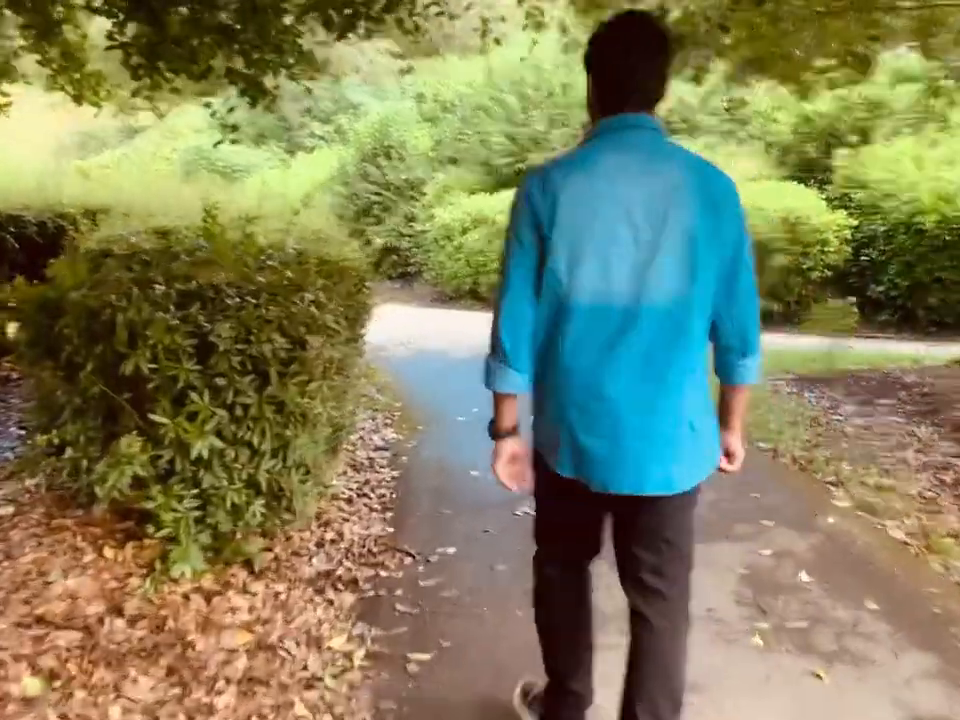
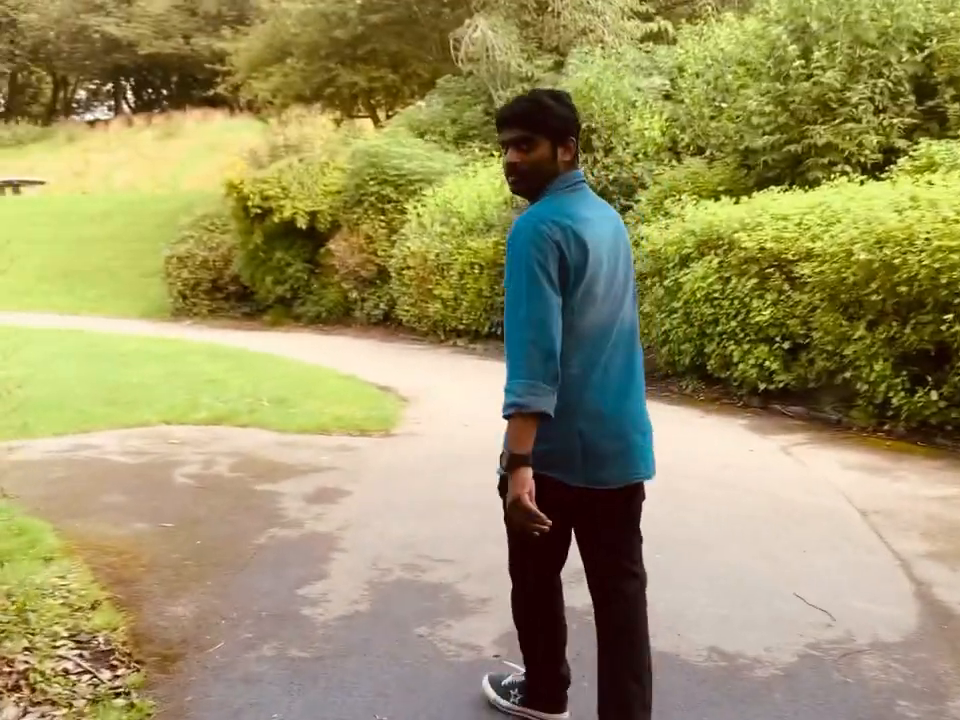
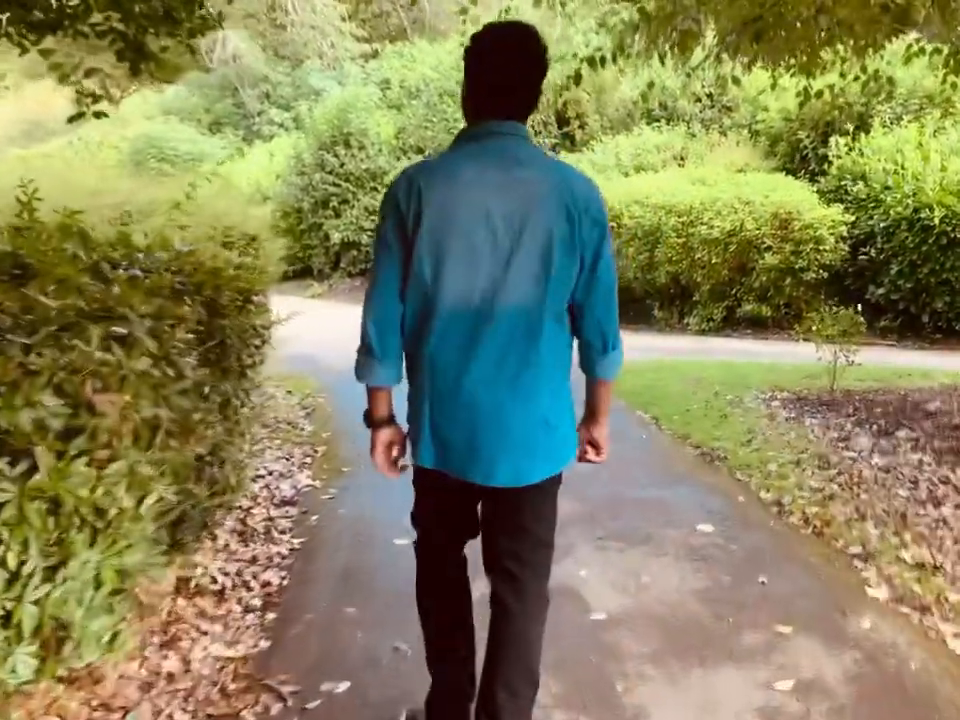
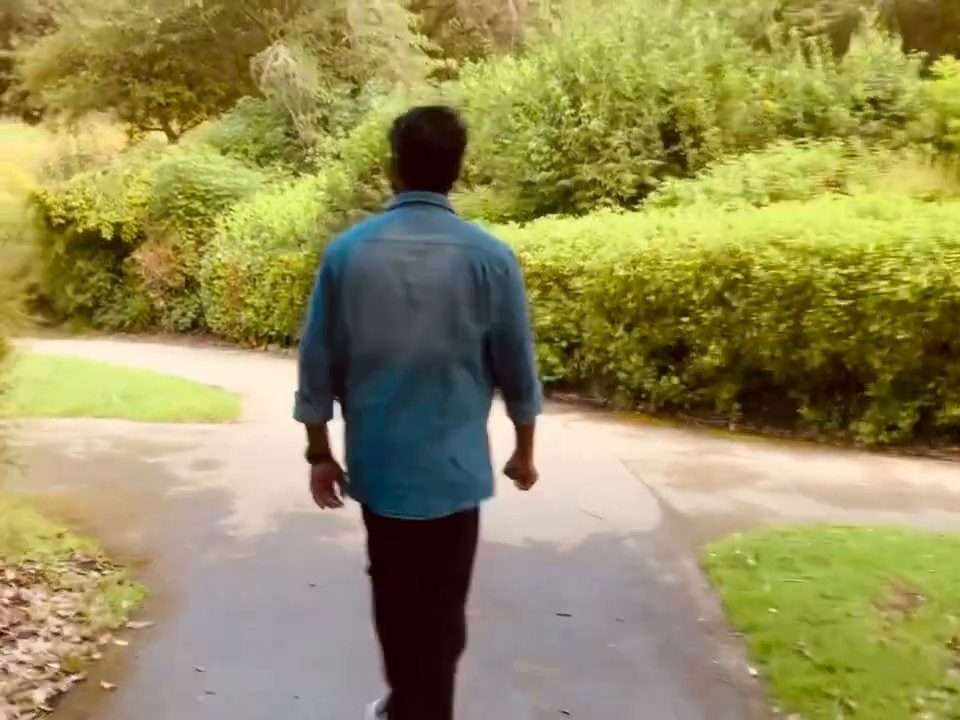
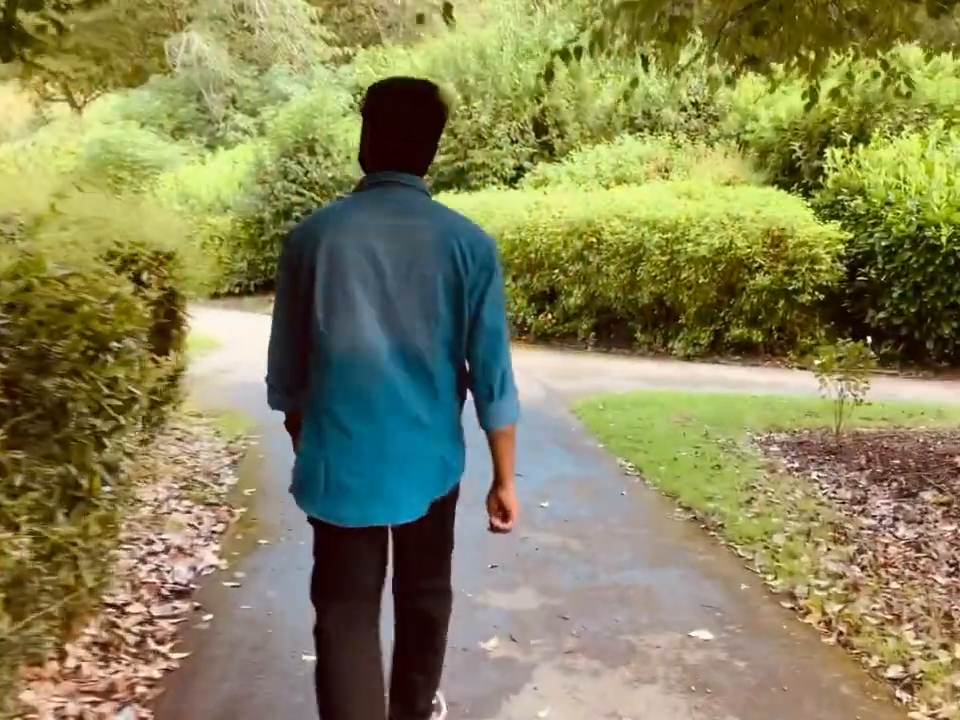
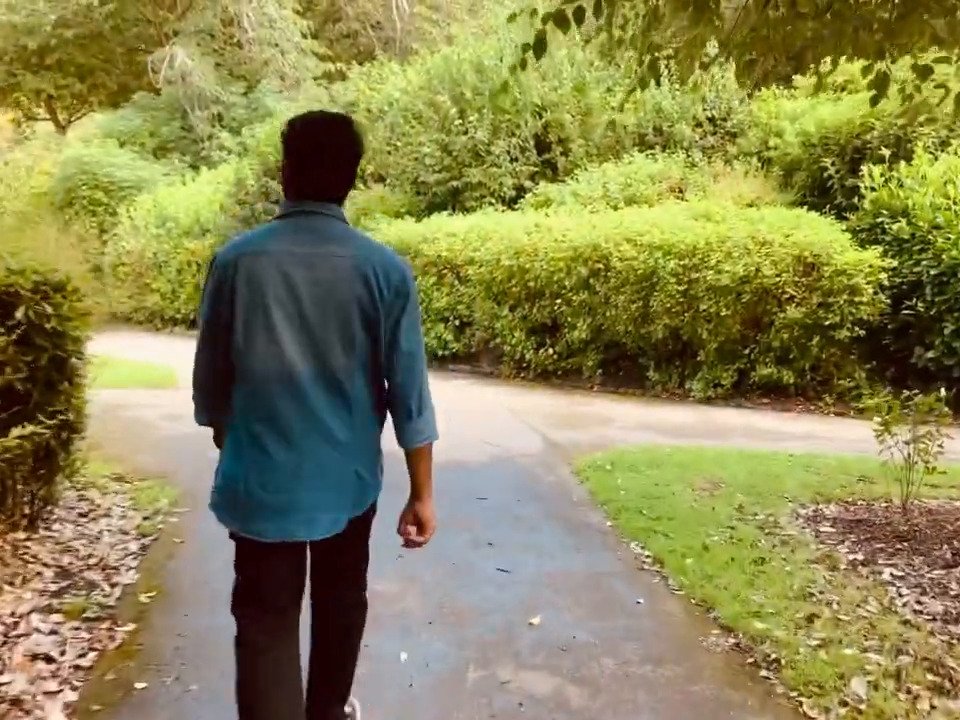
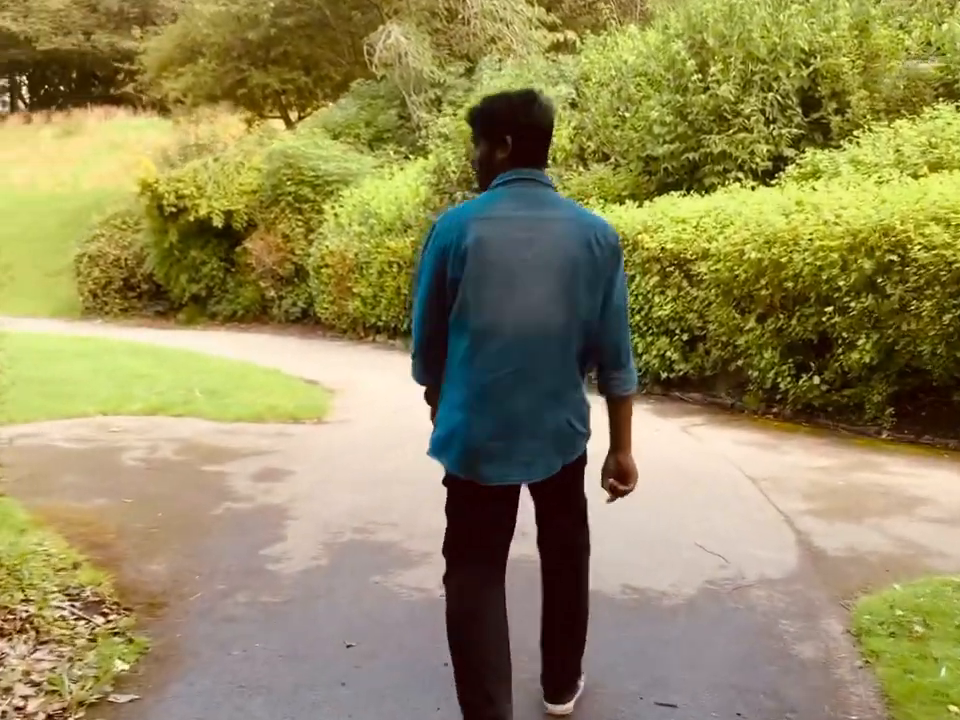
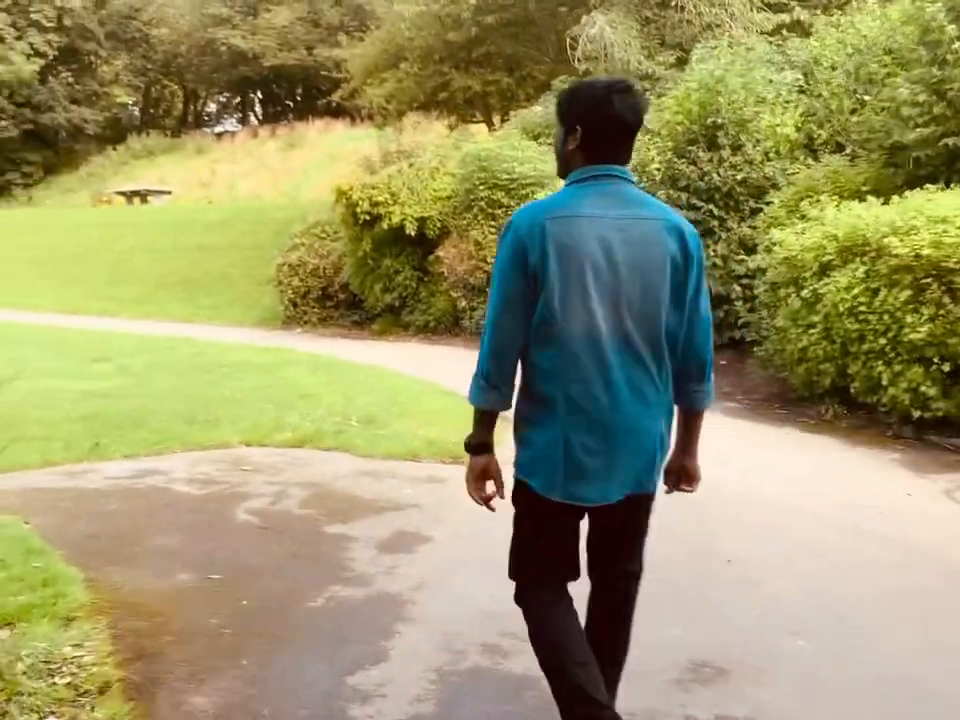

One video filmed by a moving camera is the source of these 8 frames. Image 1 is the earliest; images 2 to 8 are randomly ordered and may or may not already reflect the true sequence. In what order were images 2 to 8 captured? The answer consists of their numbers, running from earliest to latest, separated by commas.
3, 5, 6, 4, 7, 2, 8
